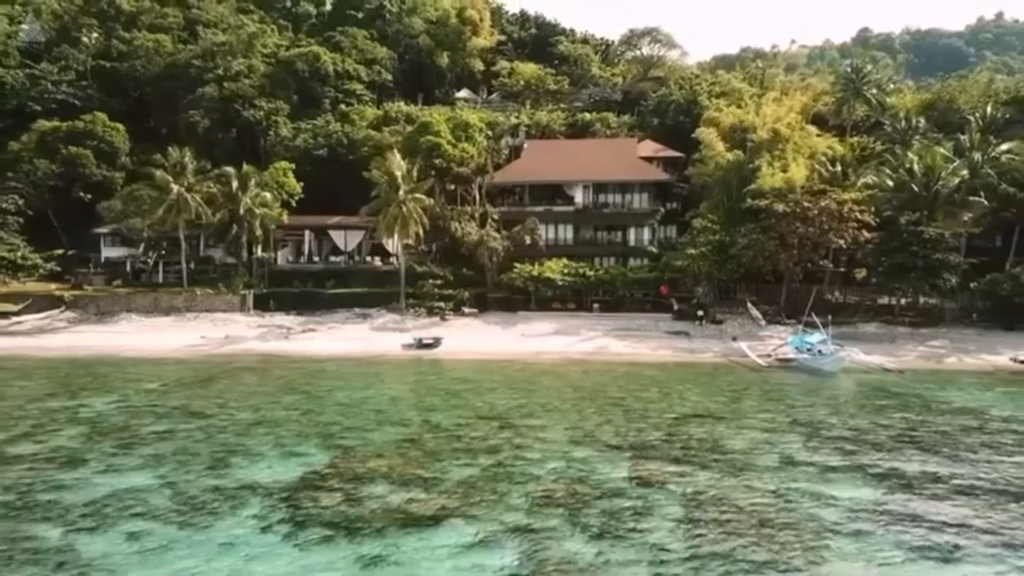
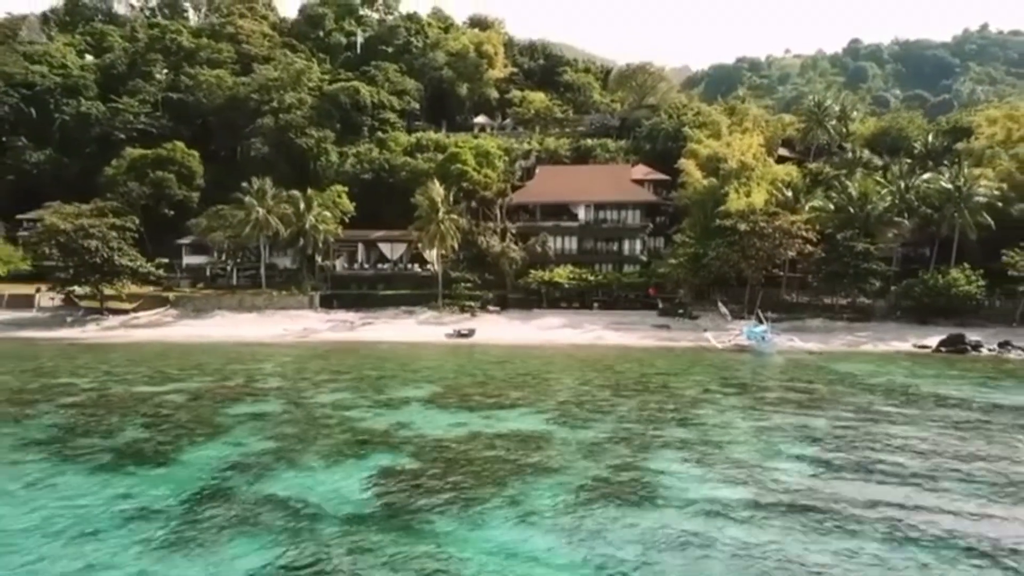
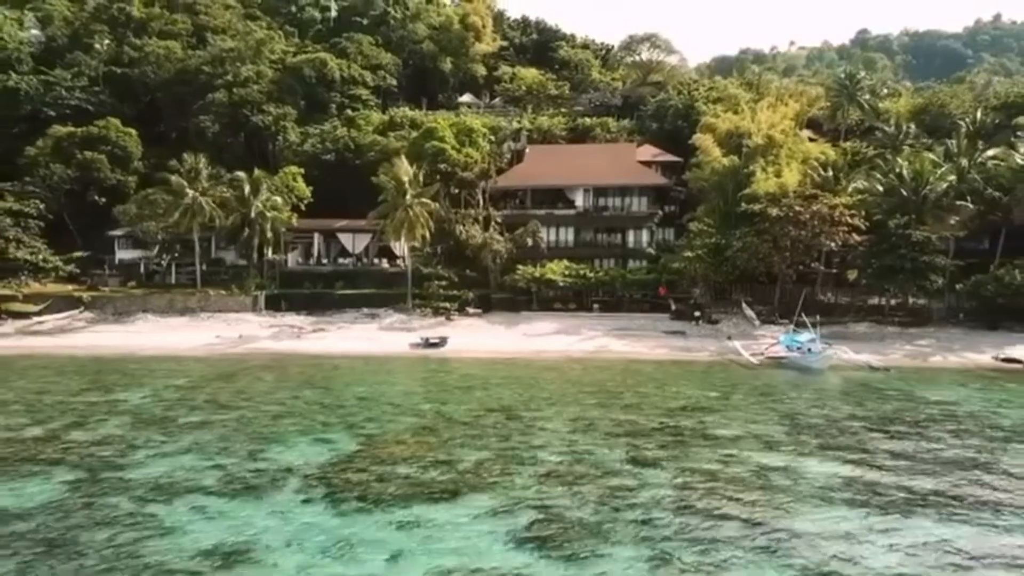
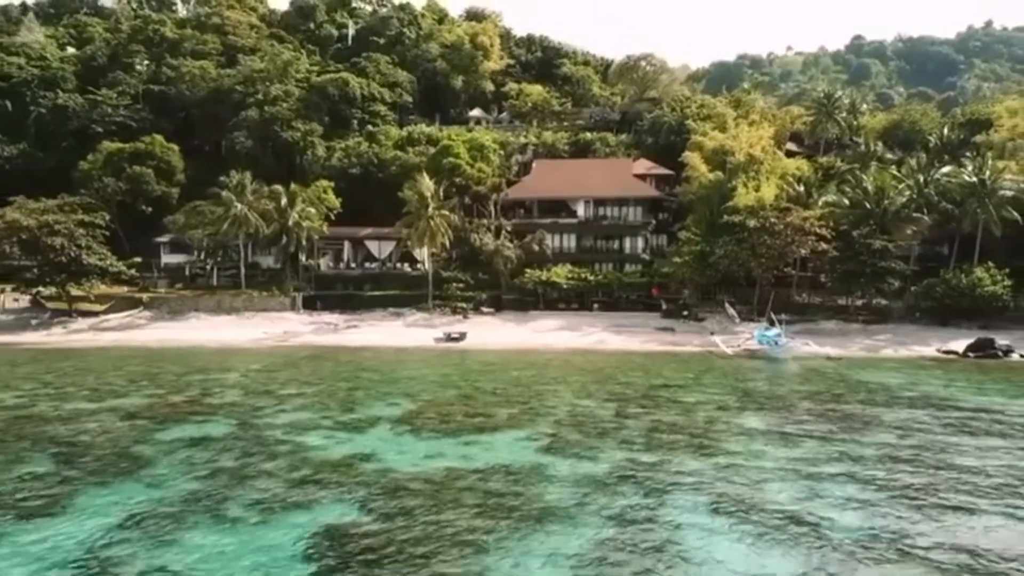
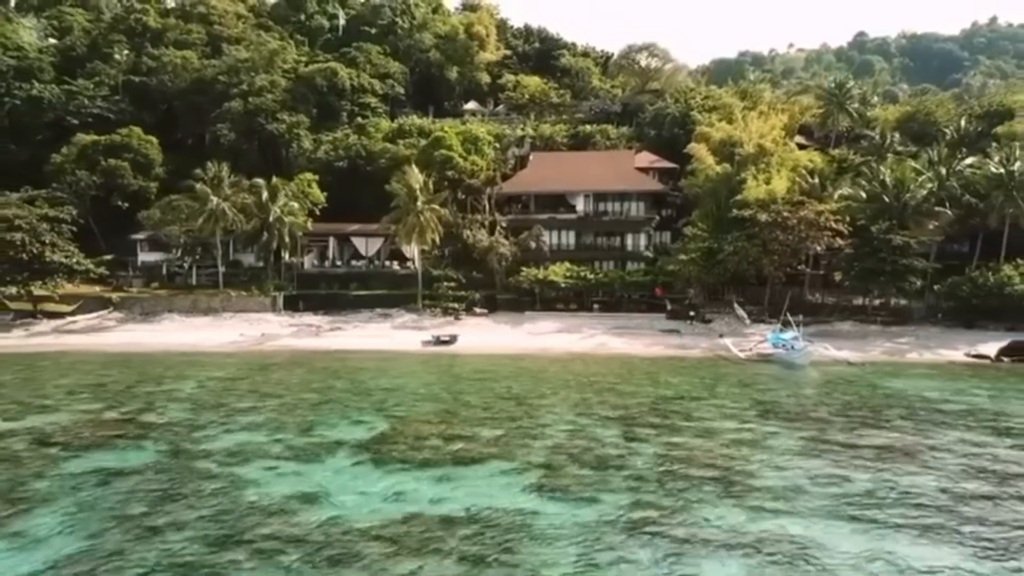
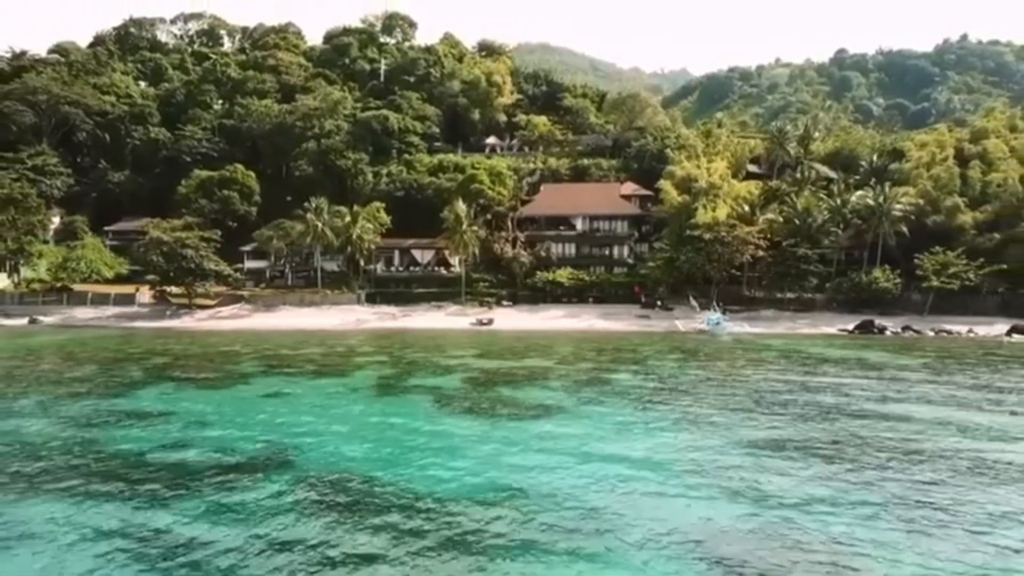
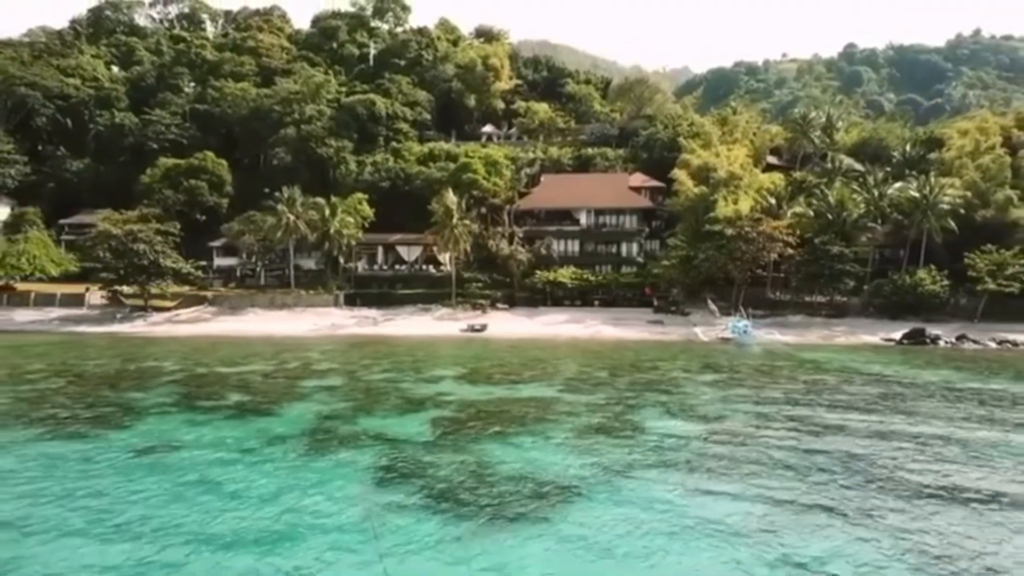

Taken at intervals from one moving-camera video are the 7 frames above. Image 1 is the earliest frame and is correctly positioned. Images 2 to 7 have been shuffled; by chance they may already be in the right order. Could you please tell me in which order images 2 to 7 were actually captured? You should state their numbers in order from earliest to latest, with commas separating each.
3, 5, 4, 2, 7, 6
